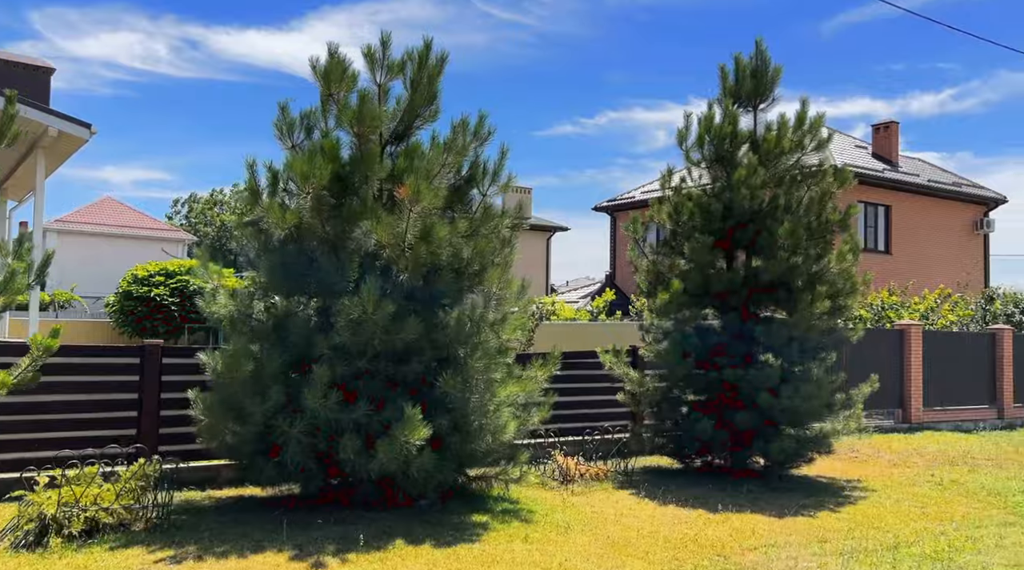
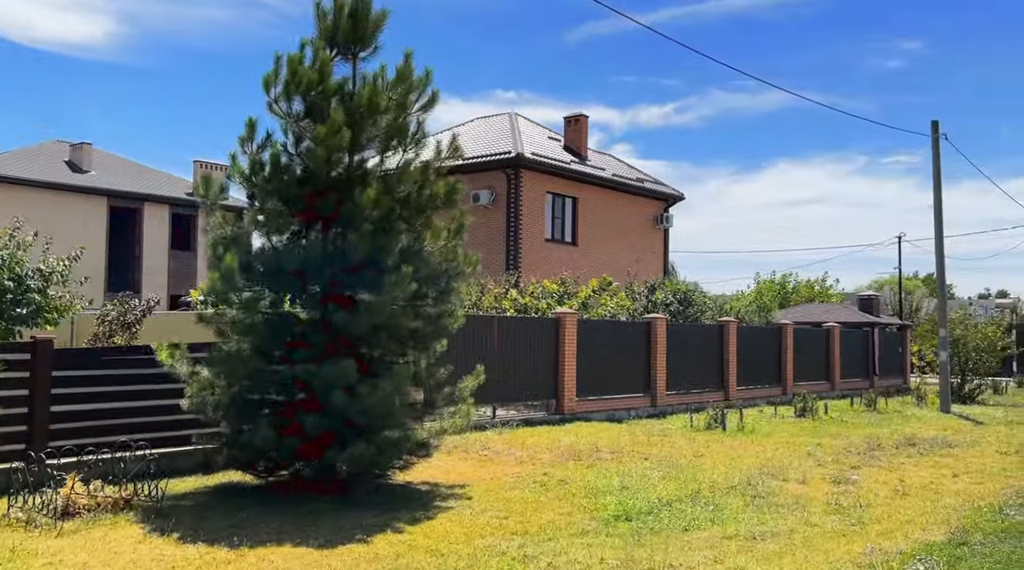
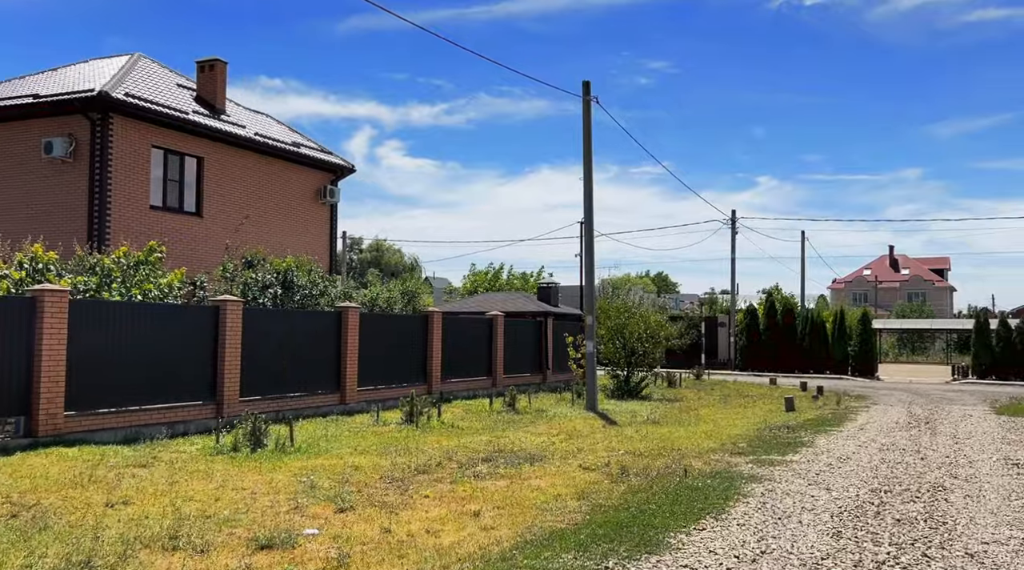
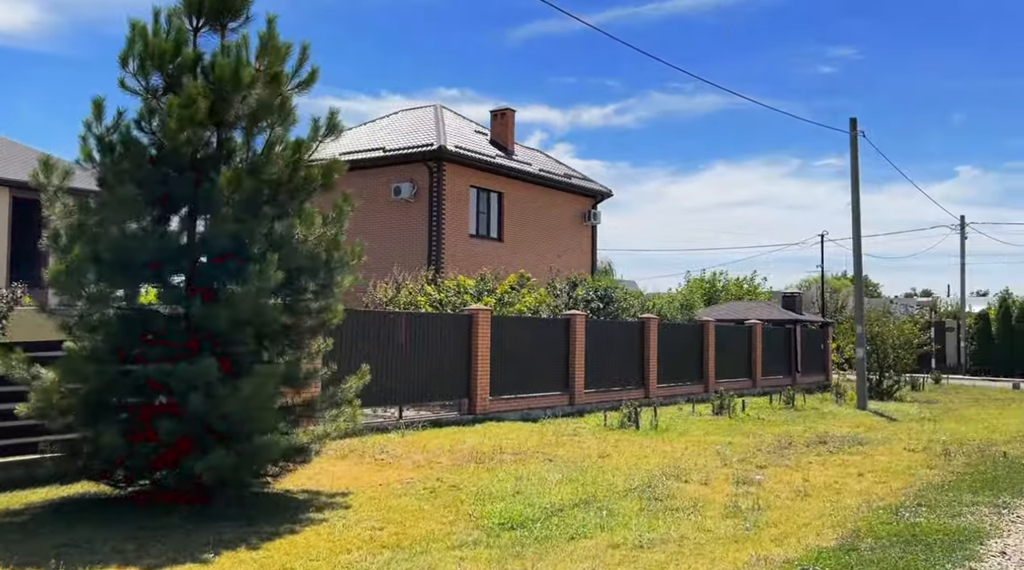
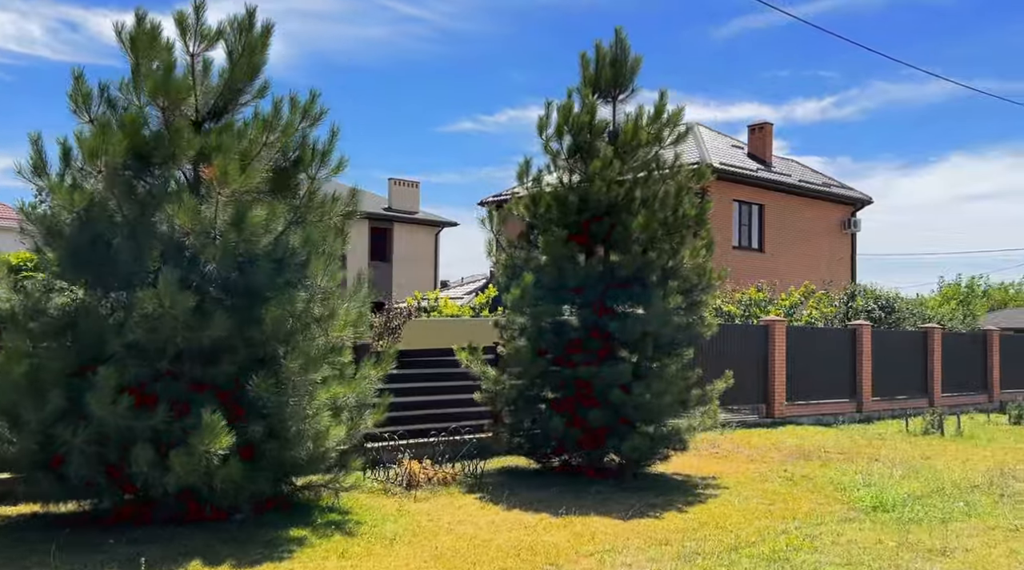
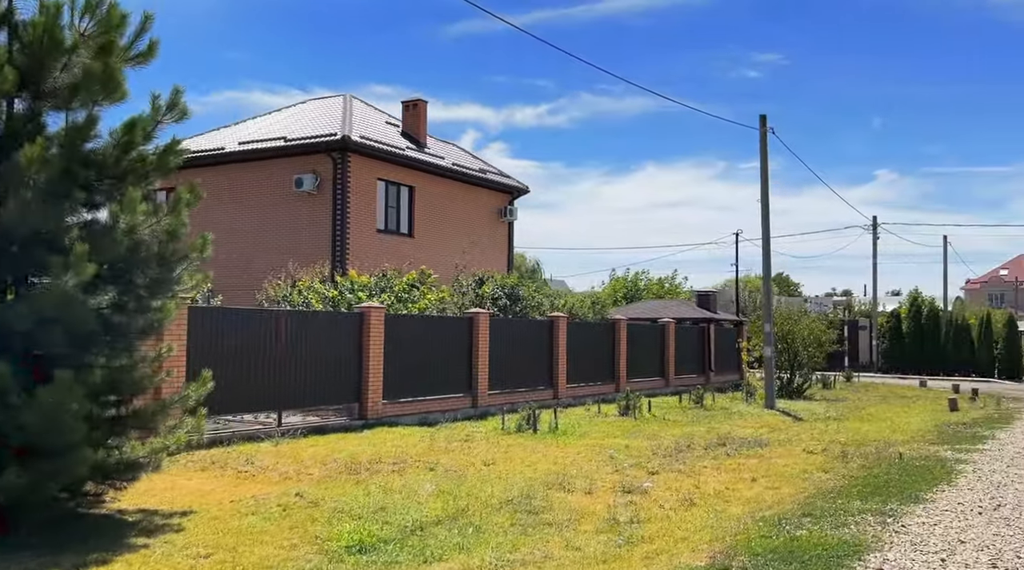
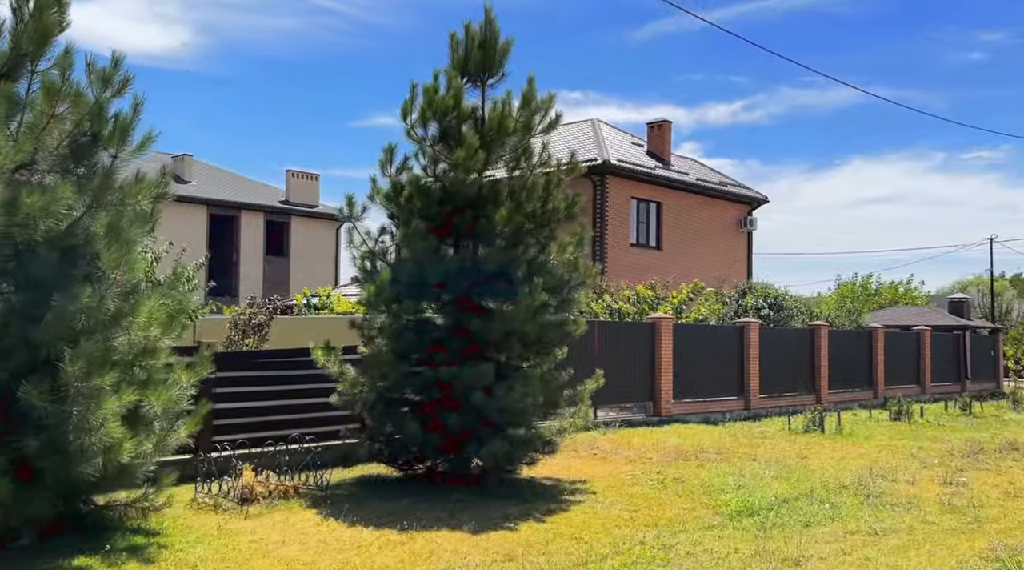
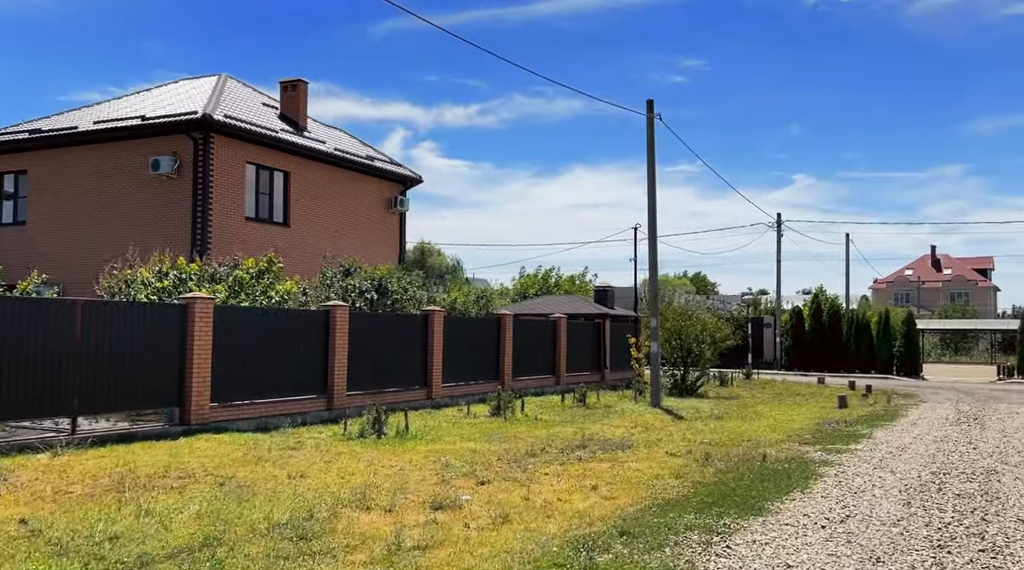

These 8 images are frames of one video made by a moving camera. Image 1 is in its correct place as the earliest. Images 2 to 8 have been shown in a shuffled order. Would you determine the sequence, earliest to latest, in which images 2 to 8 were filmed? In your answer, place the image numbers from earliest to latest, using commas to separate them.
5, 7, 2, 4, 6, 8, 3
